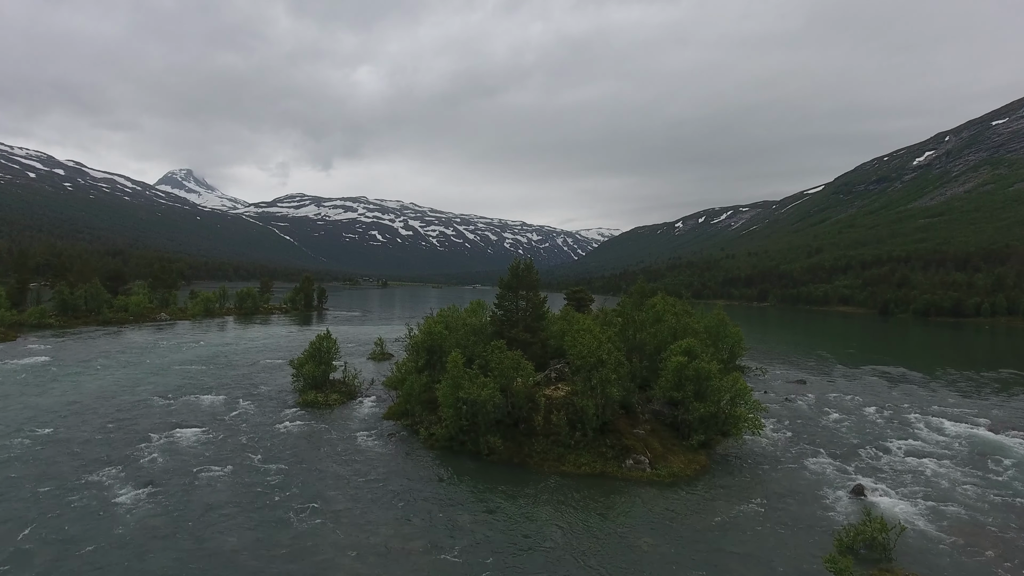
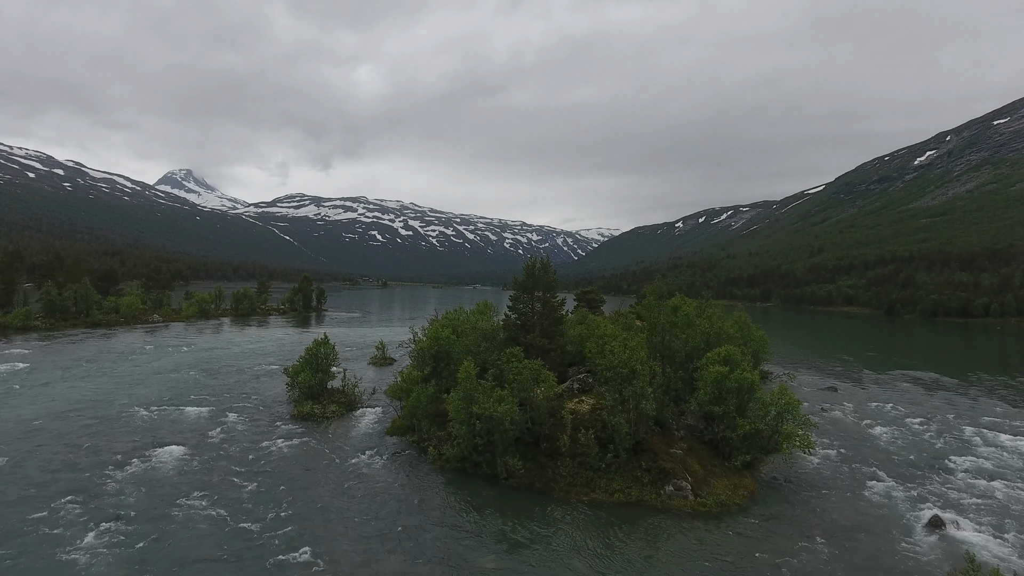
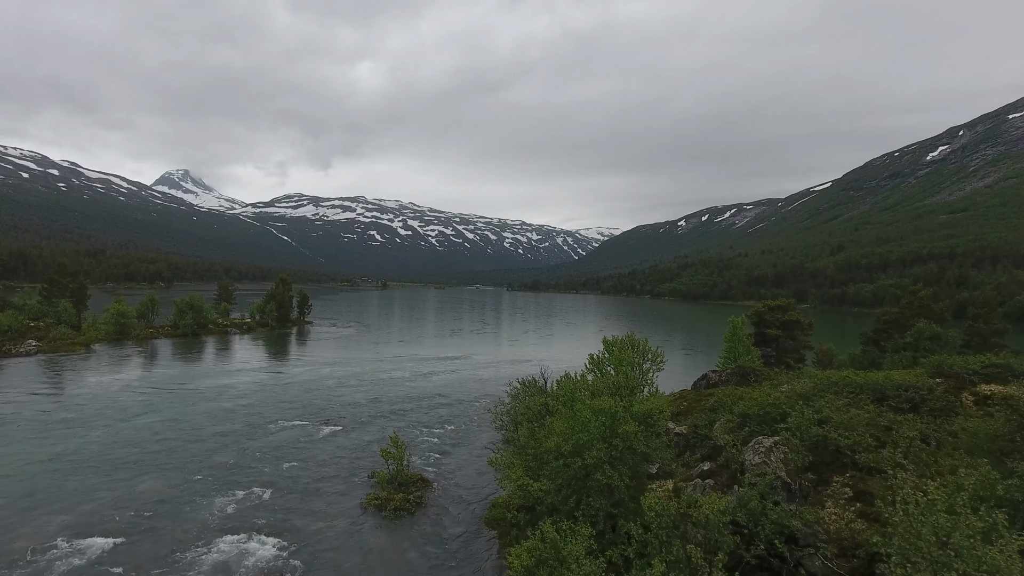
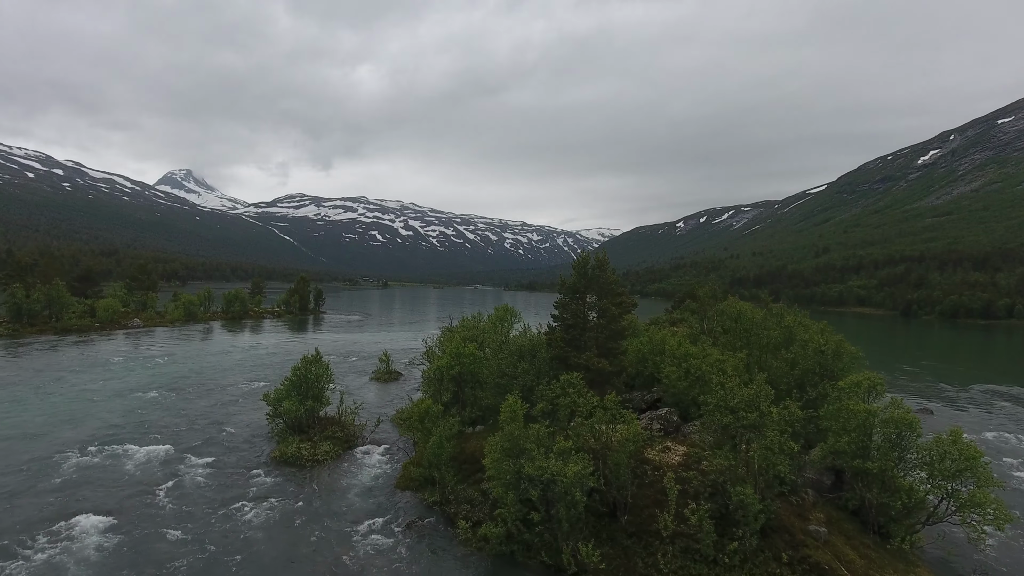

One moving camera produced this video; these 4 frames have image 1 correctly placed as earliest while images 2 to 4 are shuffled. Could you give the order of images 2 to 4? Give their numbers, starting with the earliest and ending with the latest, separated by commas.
2, 4, 3
